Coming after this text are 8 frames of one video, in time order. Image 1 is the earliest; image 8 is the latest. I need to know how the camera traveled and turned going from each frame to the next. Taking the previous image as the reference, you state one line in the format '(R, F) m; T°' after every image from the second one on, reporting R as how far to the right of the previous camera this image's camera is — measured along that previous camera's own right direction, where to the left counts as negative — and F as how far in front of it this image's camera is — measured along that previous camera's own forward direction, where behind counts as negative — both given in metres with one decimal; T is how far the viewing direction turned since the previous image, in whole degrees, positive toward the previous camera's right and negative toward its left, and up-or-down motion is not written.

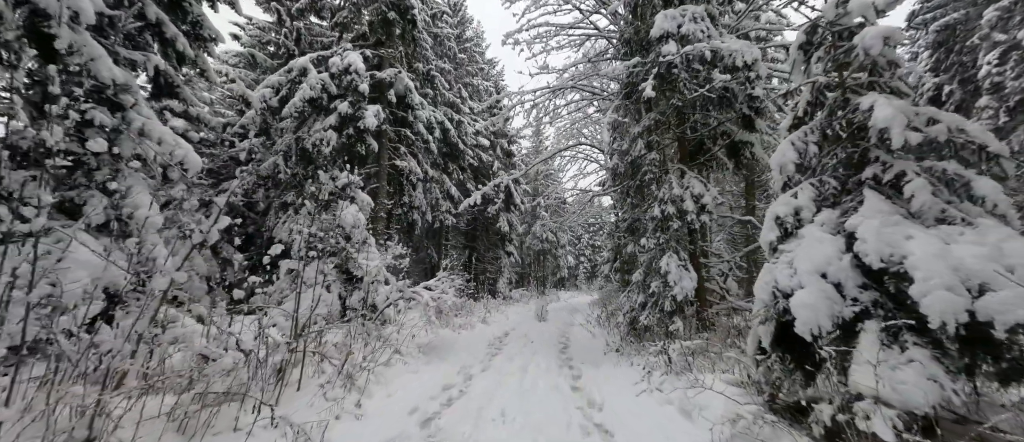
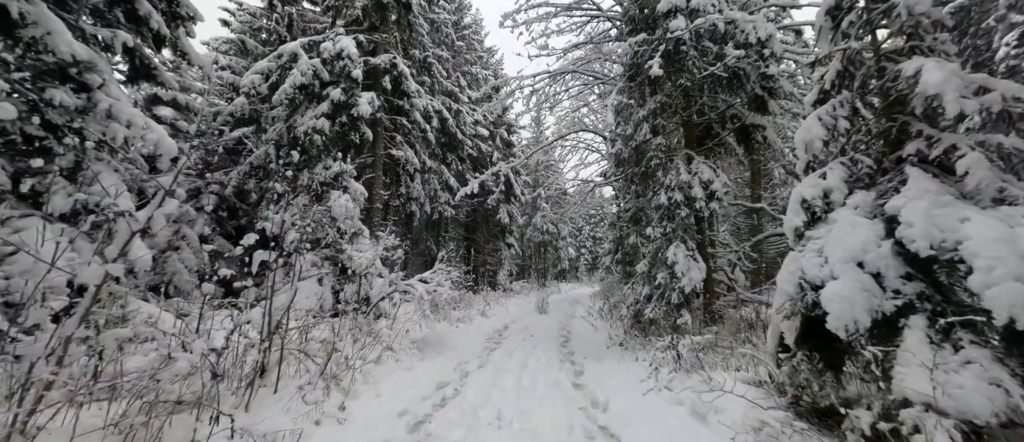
(0.0, +0.3) m; 0°
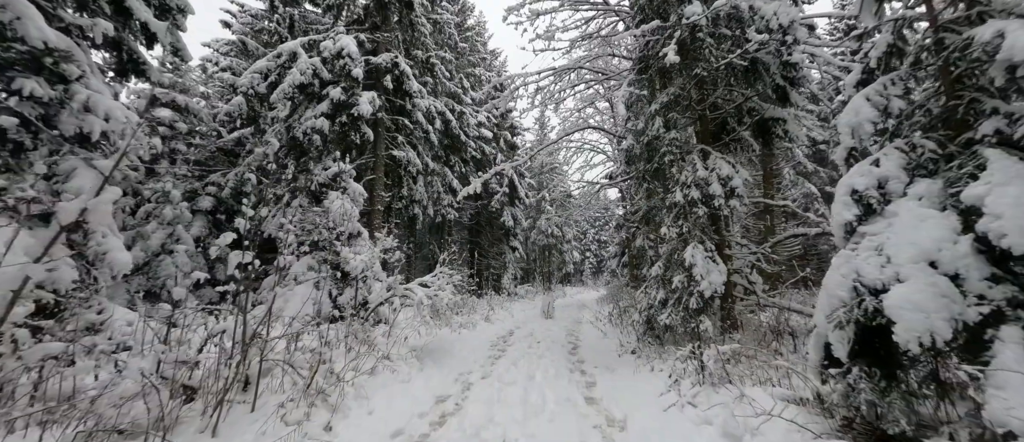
(0.0, +0.3) m; -1°
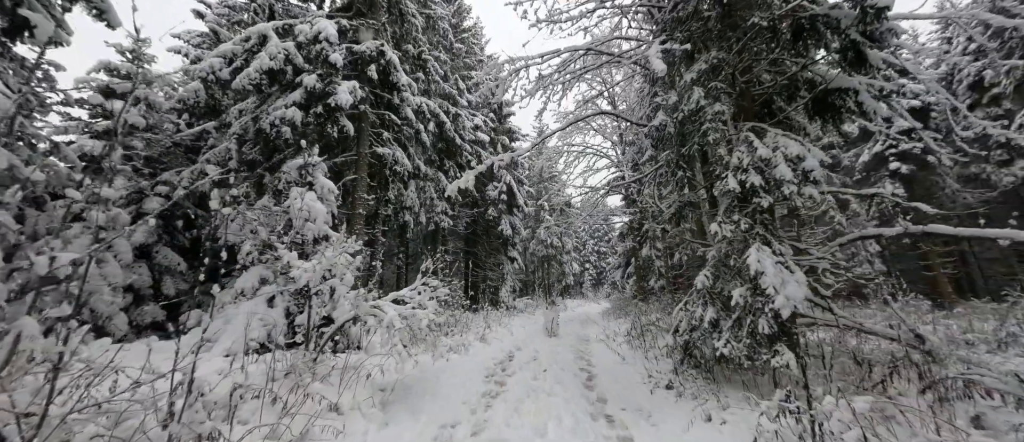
(0.0, +1.3) m; 0°
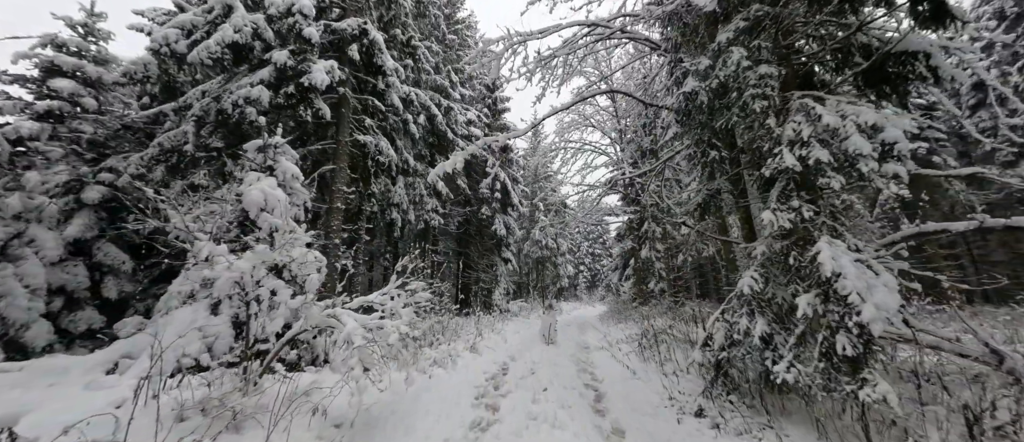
(0.0, +0.9) m; +1°
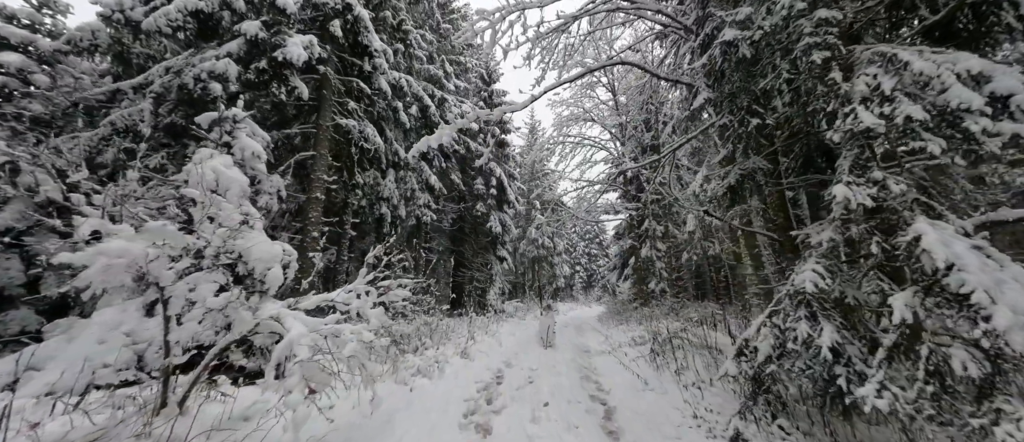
(0.0, +0.7) m; +1°
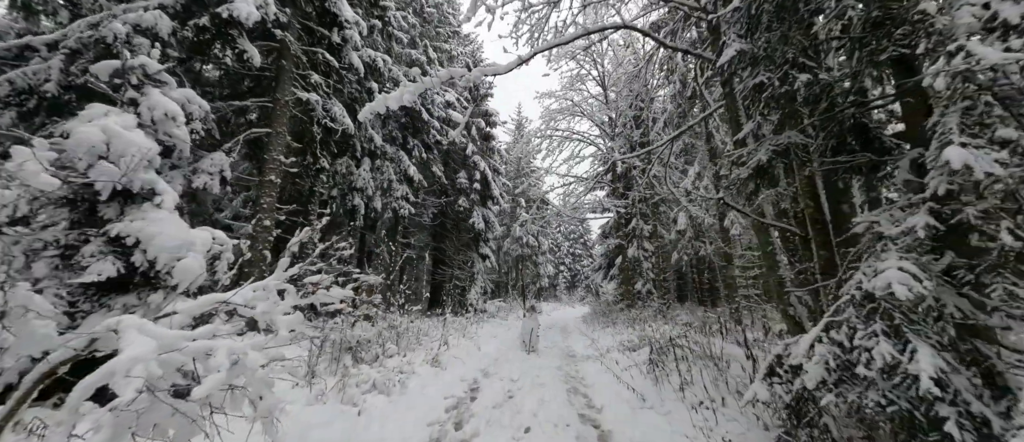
(+0.1, +0.8) m; +2°
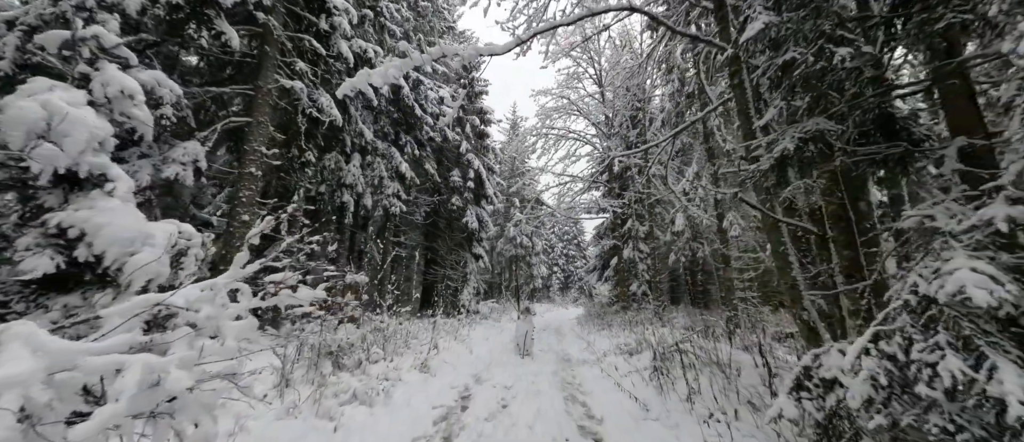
(0.0, +0.3) m; +1°
